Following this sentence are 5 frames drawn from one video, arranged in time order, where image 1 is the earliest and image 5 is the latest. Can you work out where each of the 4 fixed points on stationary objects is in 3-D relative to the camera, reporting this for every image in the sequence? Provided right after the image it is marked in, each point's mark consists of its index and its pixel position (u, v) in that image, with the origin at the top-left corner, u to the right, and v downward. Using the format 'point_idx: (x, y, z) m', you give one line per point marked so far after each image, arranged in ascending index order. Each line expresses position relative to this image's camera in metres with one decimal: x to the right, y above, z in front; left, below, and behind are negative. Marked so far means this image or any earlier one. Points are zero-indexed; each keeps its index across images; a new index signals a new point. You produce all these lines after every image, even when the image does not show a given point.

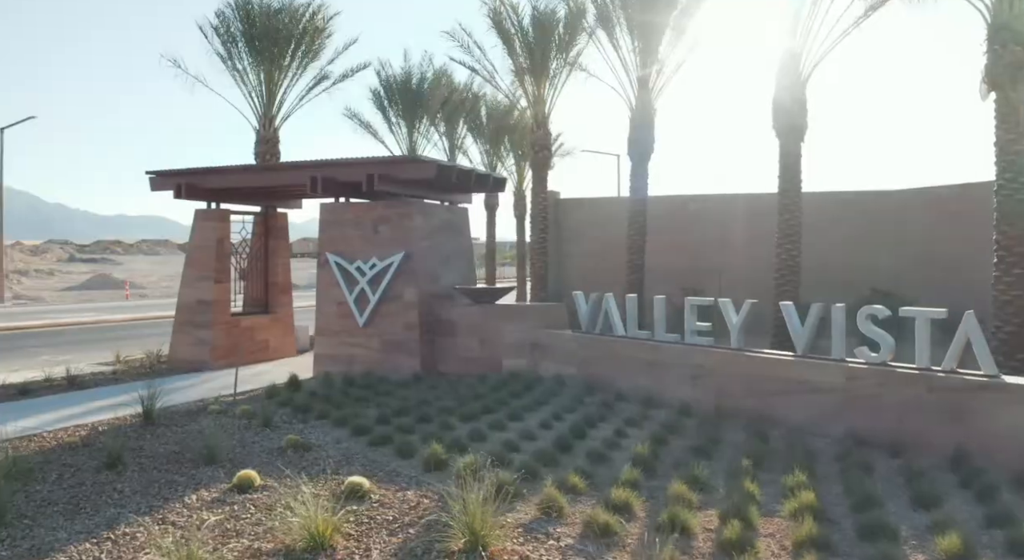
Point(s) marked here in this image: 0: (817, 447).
0: (+3.7, -2.0, +7.6) m
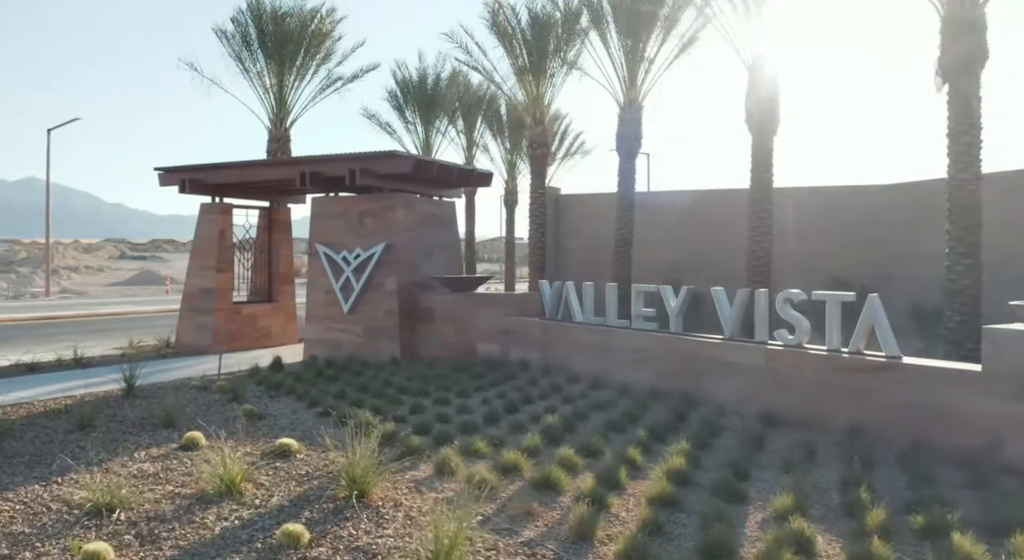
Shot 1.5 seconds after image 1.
0: (+2.7, -1.8, +8.0) m
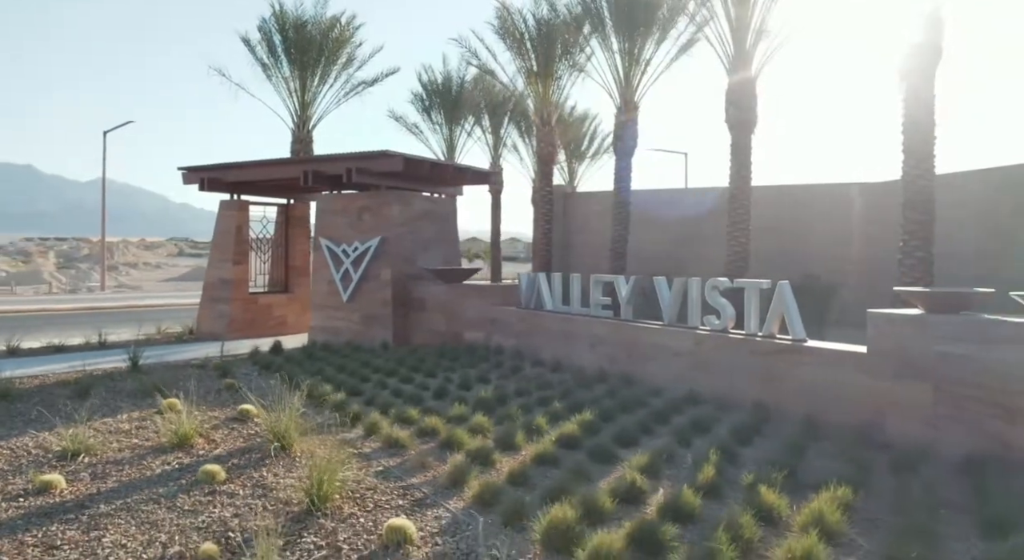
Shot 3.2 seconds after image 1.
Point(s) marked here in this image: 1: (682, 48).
0: (+1.9, -1.6, +8.5) m
1: (+4.8, +6.6, +17.7) m
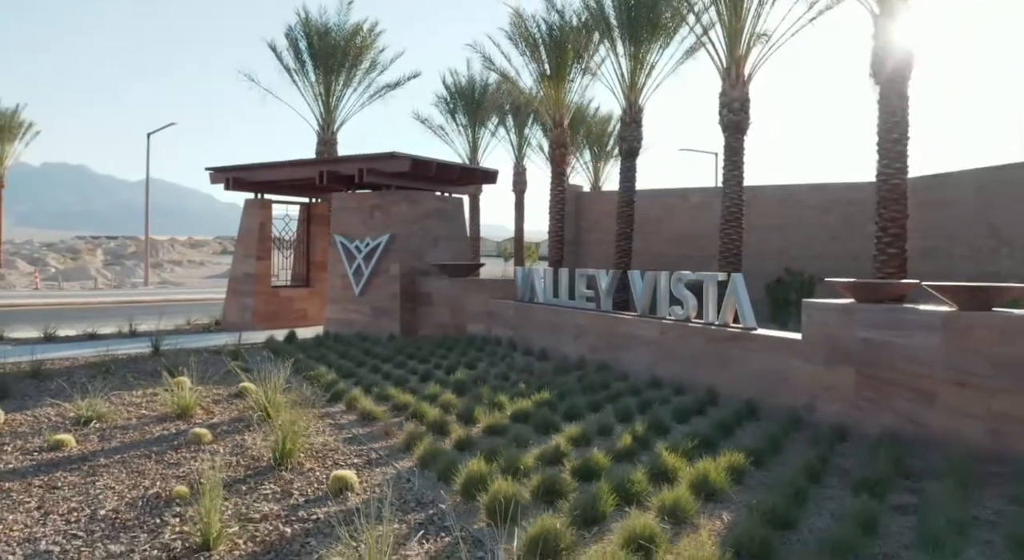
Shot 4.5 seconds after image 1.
0: (+1.5, -1.5, +9.0) m
1: (+5.0, +6.7, +18.1) m
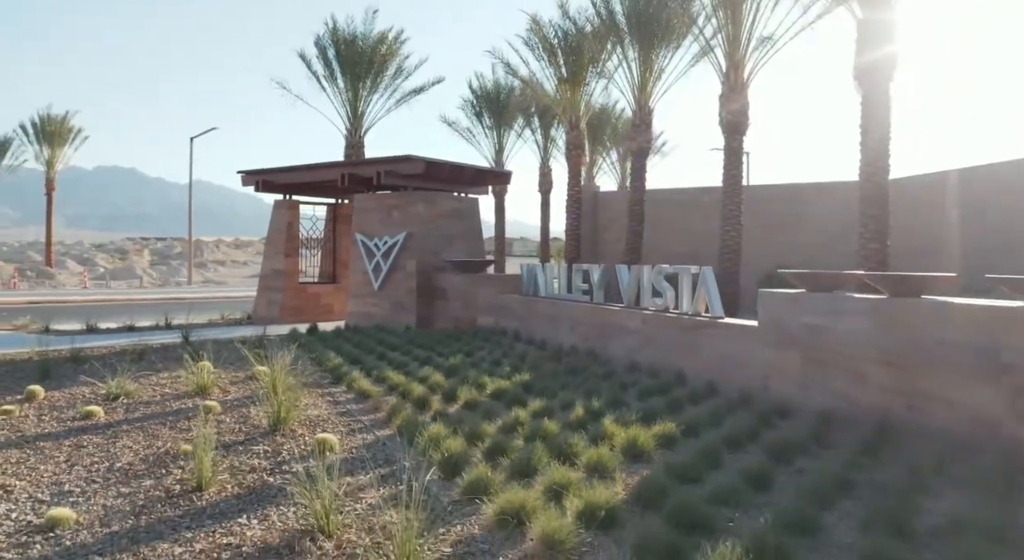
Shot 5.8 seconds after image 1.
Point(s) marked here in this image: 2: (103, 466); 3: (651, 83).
0: (+1.3, -1.4, +9.6) m
1: (+5.4, +6.8, +18.5) m
2: (-3.7, -1.7, +5.7) m
3: (+4.4, +6.4, +19.8) m
